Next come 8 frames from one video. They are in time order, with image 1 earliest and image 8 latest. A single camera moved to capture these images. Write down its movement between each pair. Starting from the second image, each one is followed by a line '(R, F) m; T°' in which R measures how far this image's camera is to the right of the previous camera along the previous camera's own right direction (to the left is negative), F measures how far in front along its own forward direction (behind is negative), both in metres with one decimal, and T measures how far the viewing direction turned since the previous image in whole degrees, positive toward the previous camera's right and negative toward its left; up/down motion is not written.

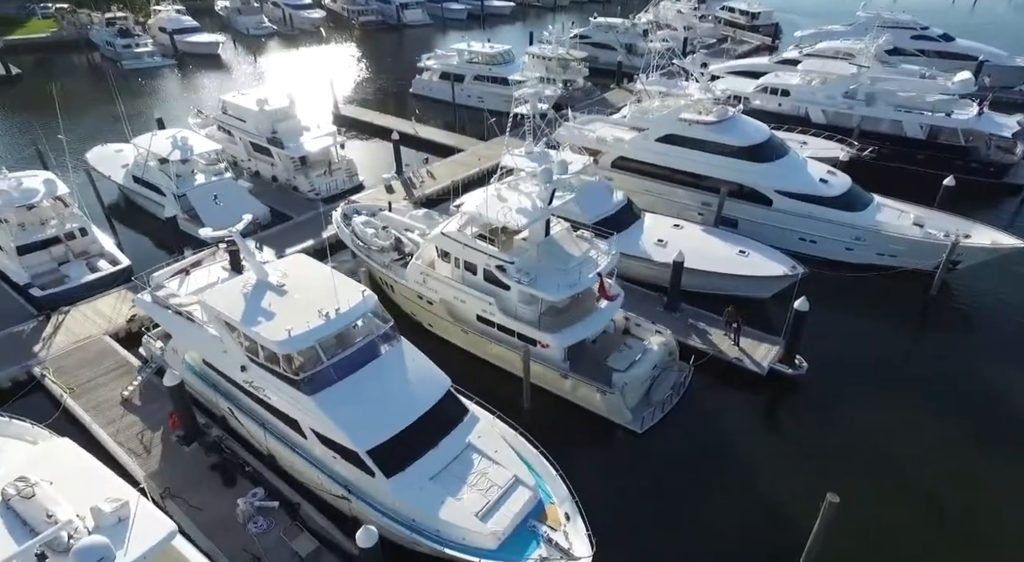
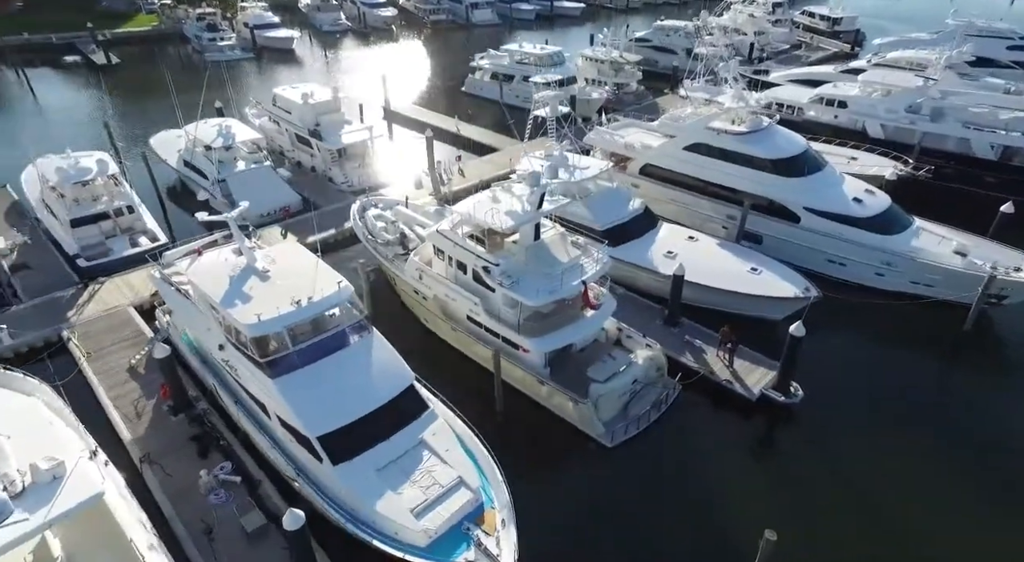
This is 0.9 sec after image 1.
(+1.8, +0.1) m; -7°
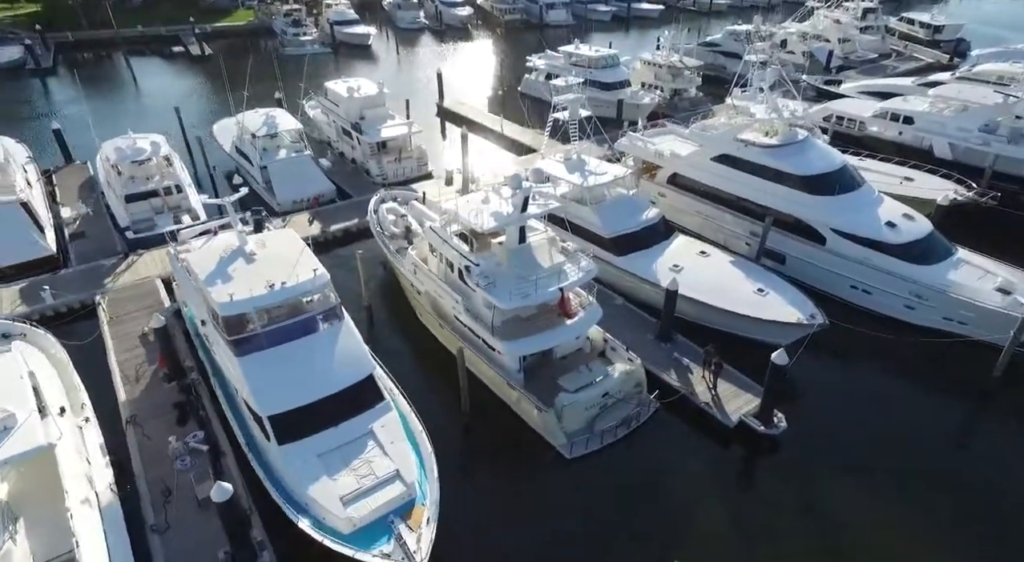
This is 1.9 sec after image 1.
(+2.1, +0.2) m; -8°
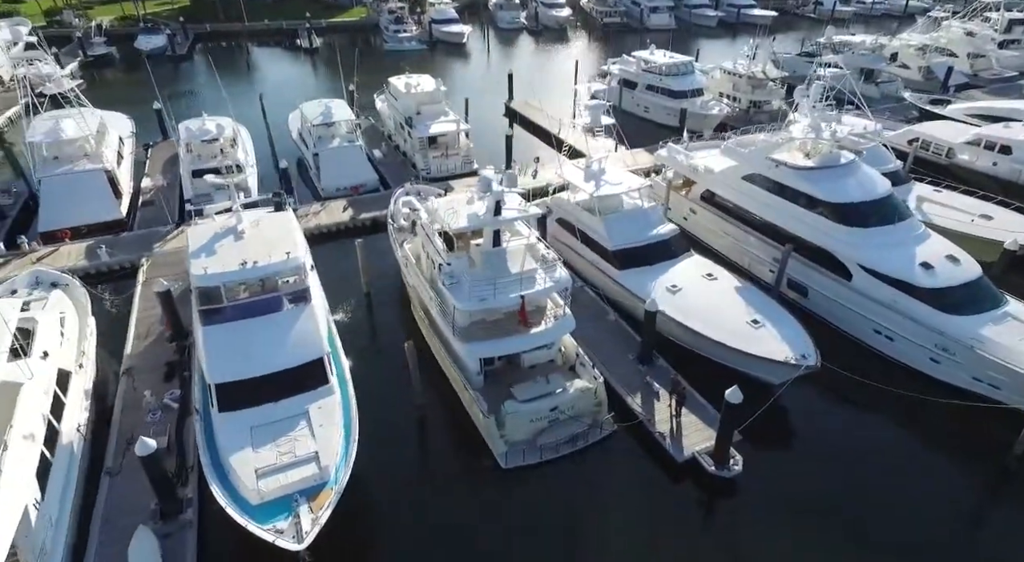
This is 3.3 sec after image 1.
(+2.9, +0.4) m; -10°
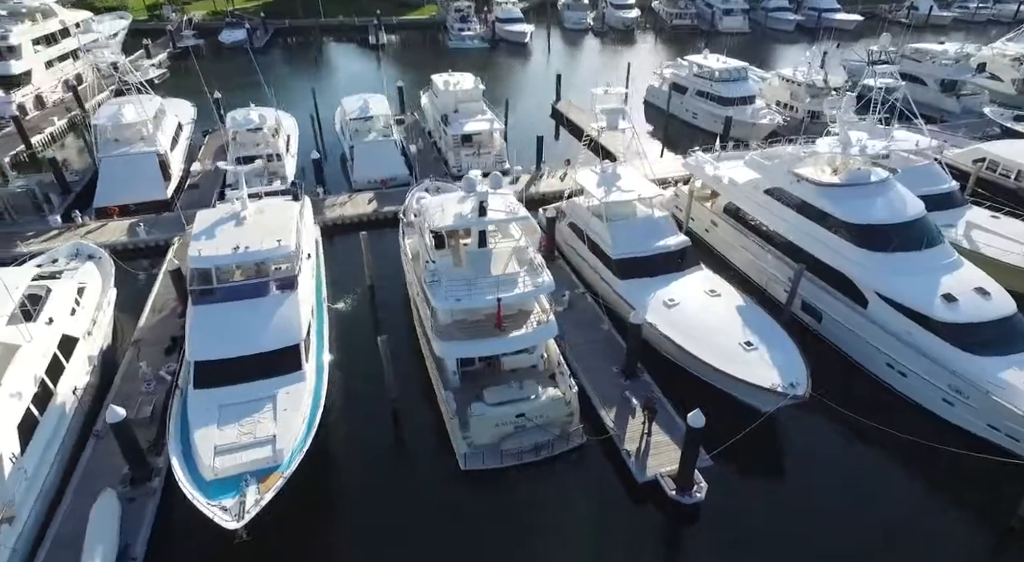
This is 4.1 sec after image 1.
(+1.9, +0.2) m; -7°
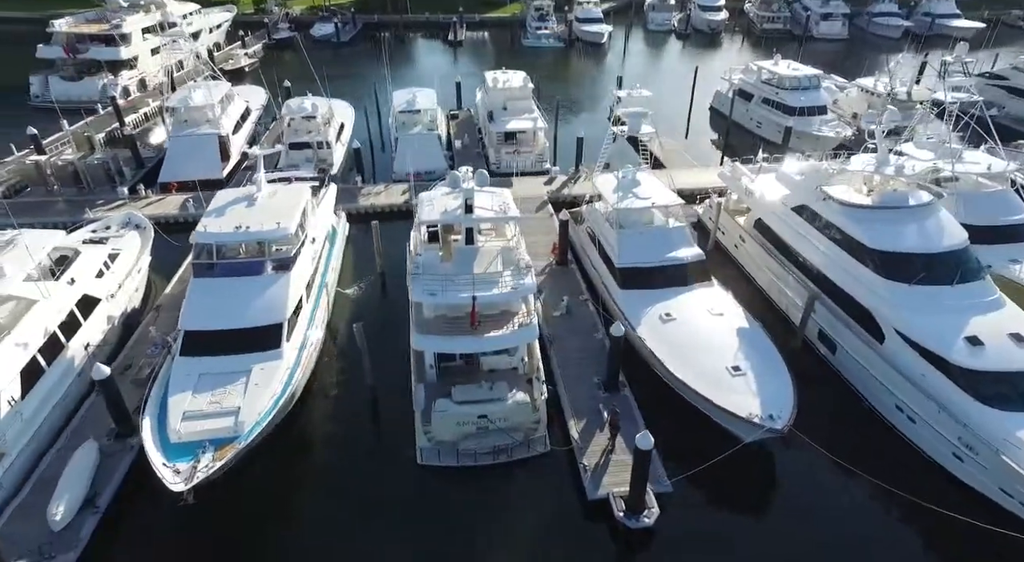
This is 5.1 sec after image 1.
(+2.1, +0.3) m; -8°
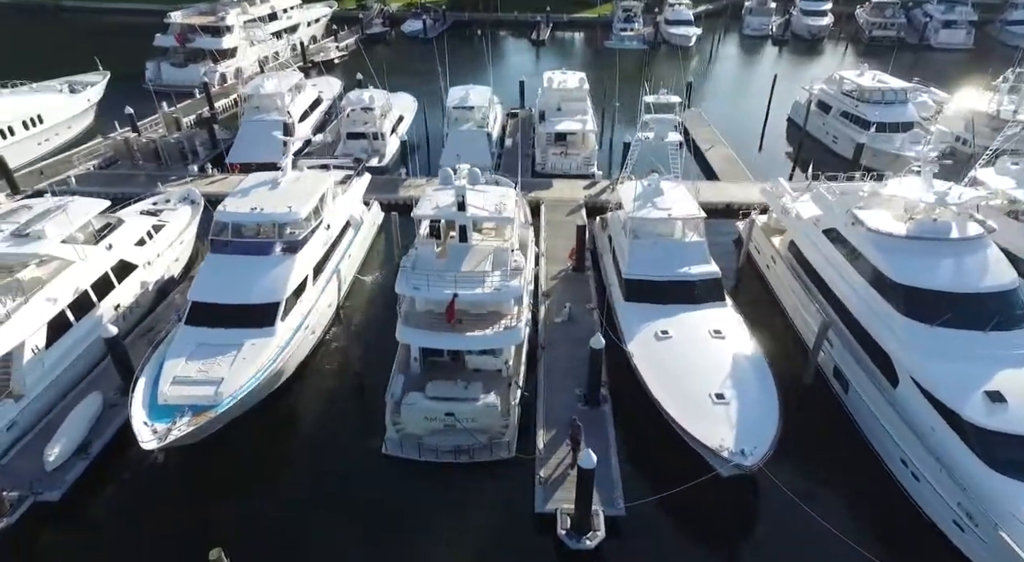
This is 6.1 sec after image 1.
(+2.1, +0.3) m; -9°
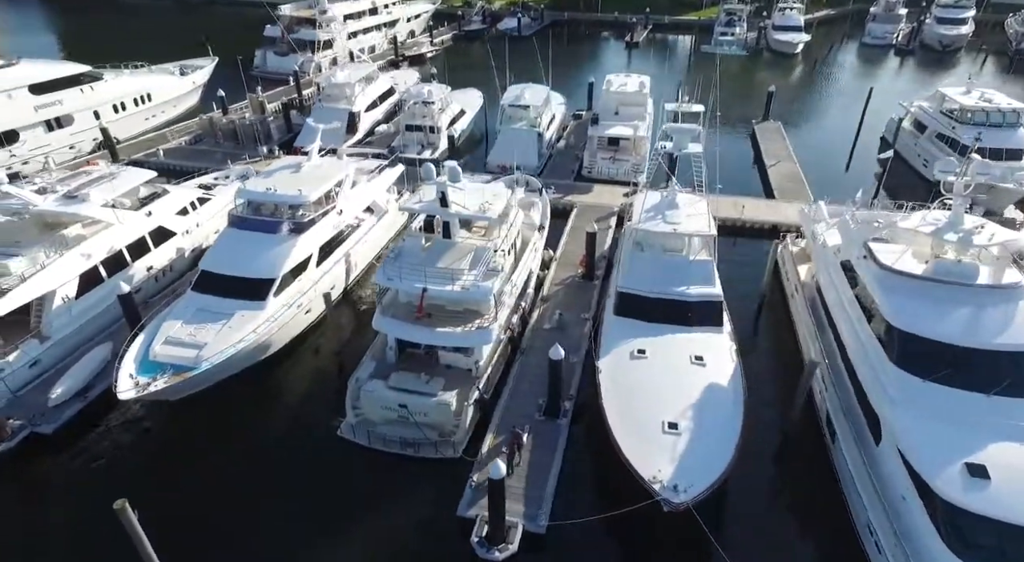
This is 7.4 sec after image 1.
(+2.6, +0.4) m; -10°
